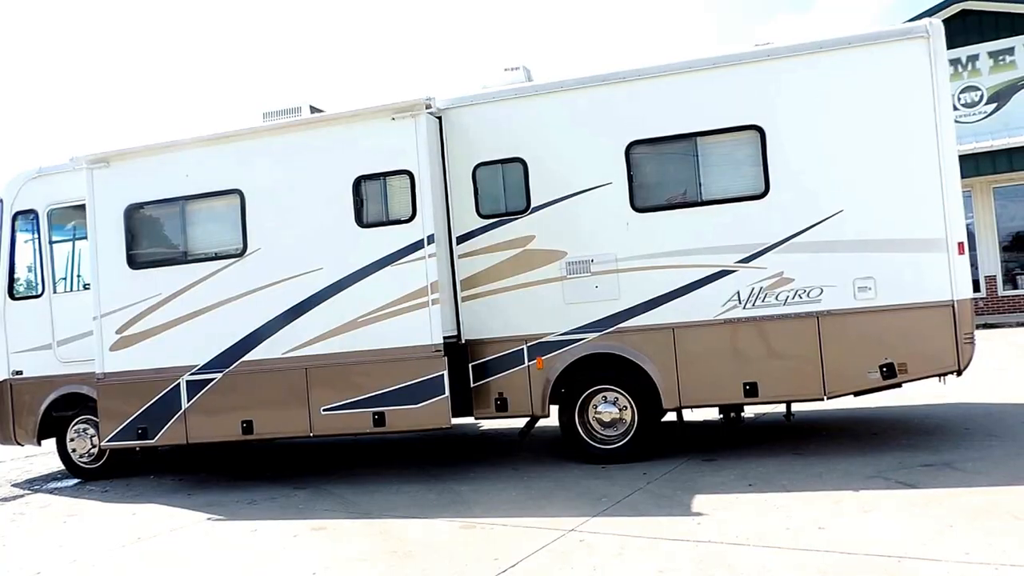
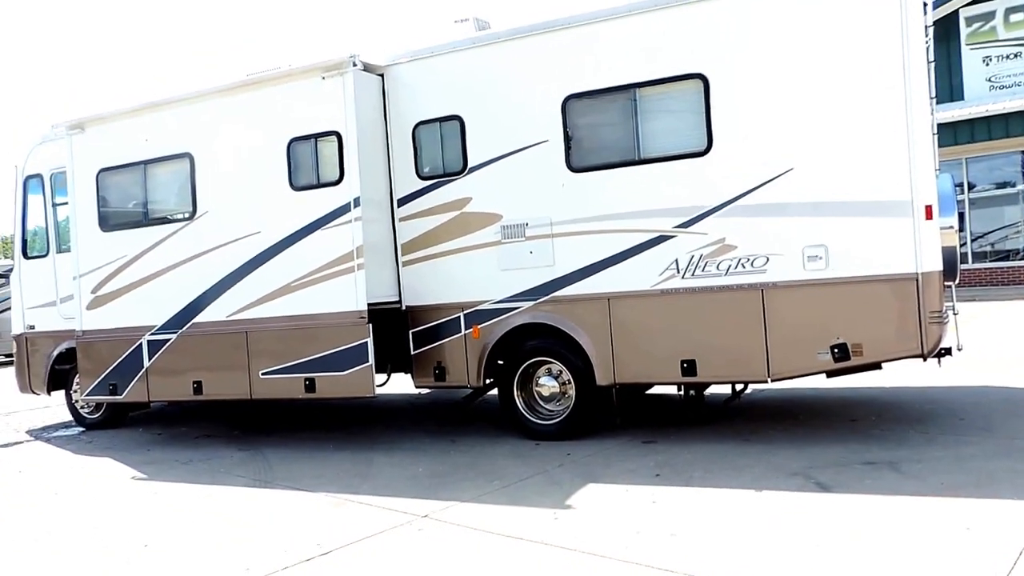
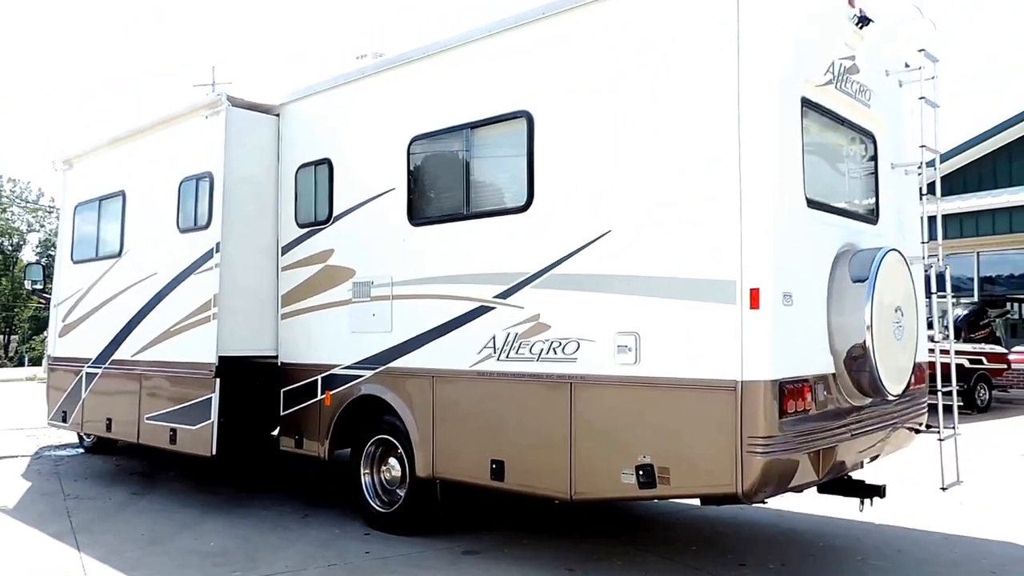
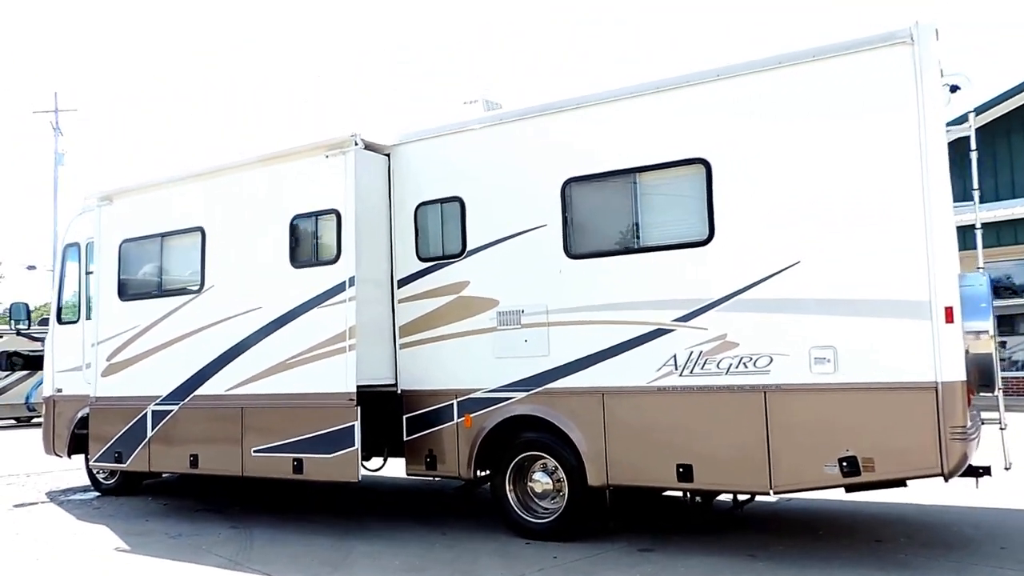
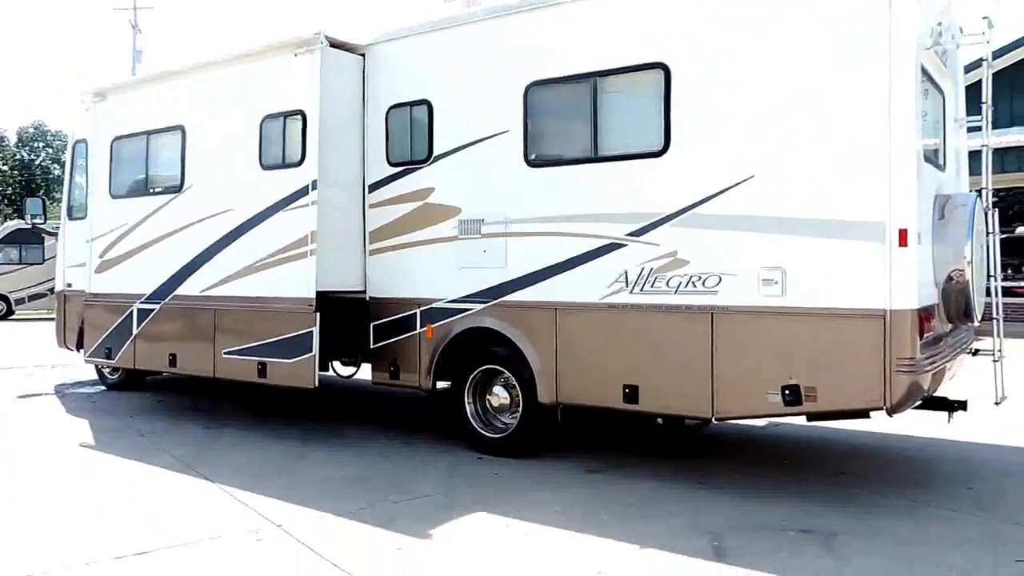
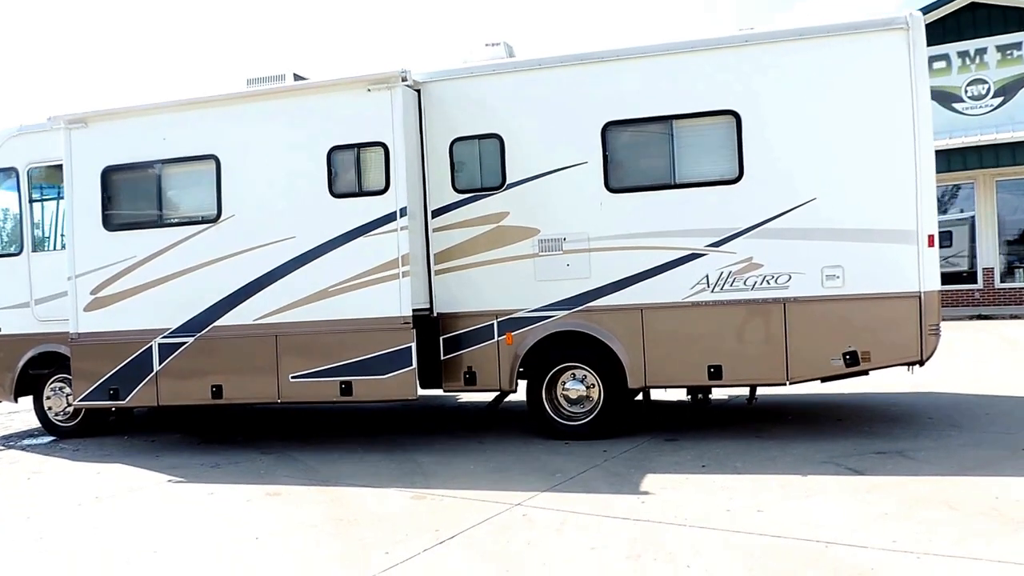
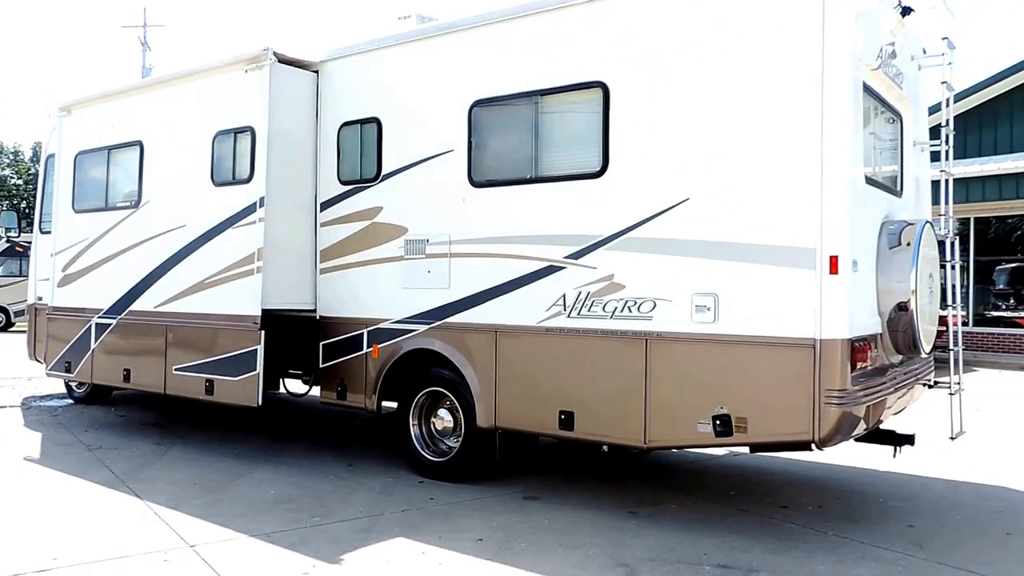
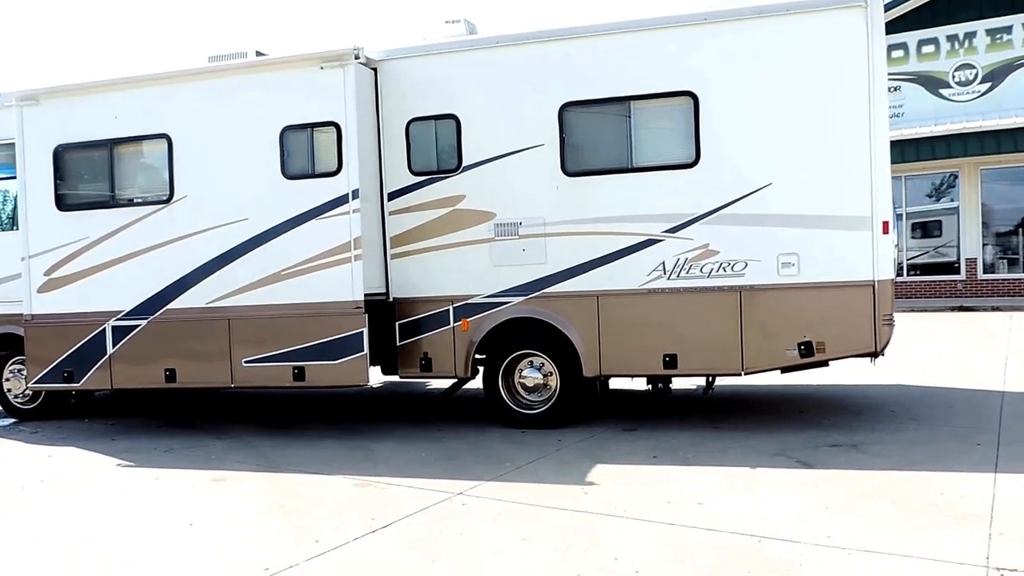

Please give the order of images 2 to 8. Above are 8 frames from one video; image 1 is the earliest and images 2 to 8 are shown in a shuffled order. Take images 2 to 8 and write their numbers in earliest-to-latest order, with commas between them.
6, 8, 2, 4, 5, 7, 3
